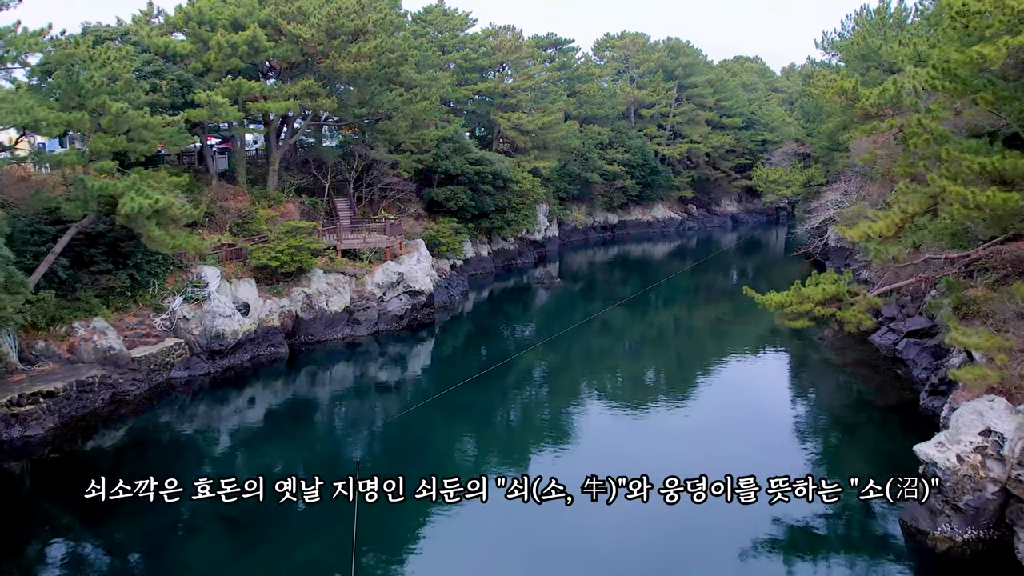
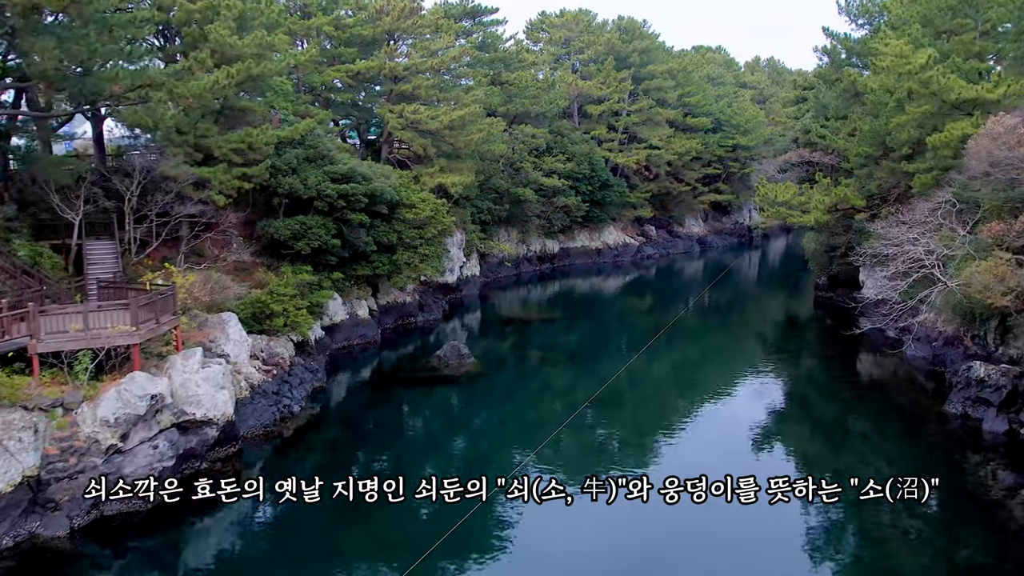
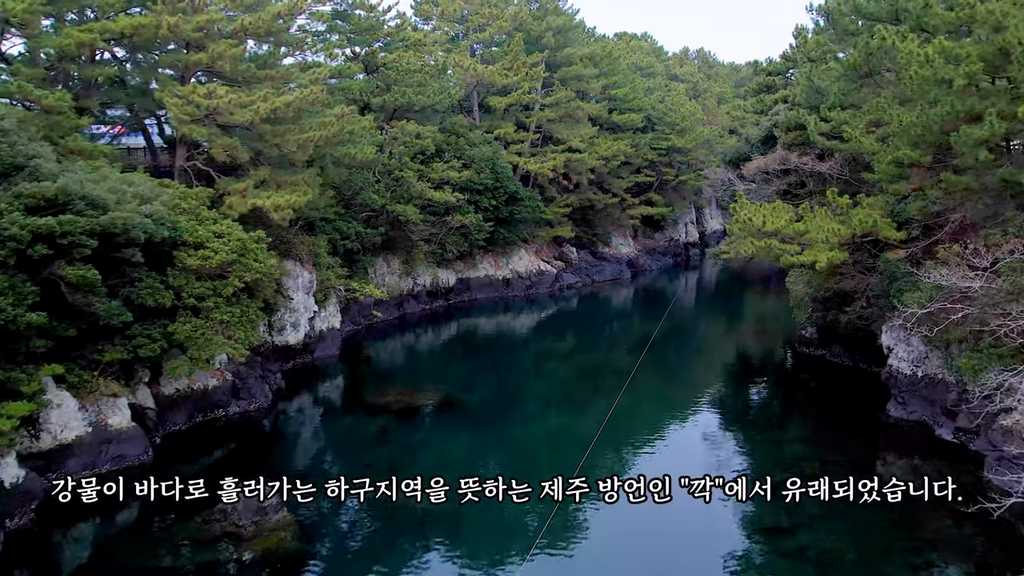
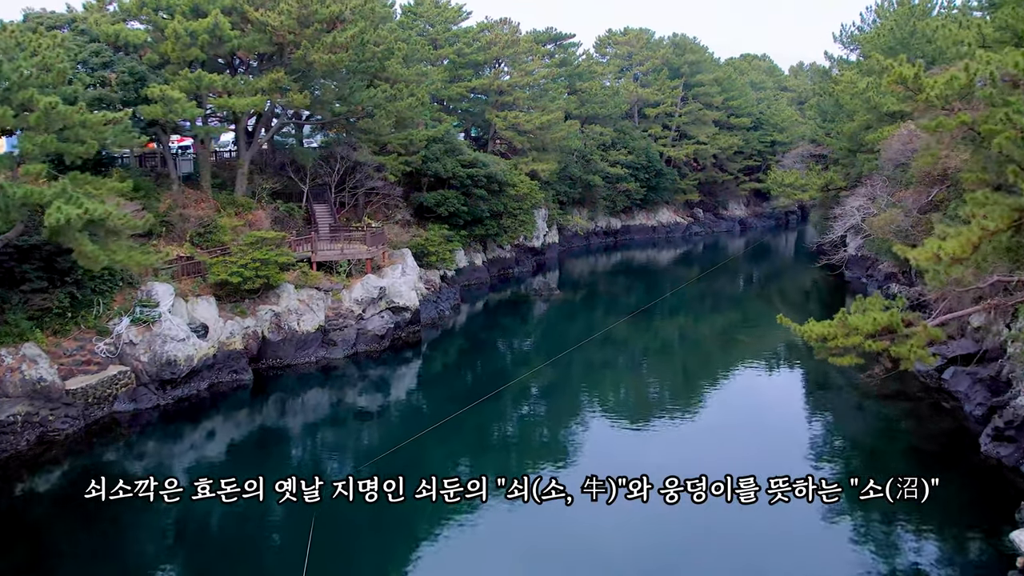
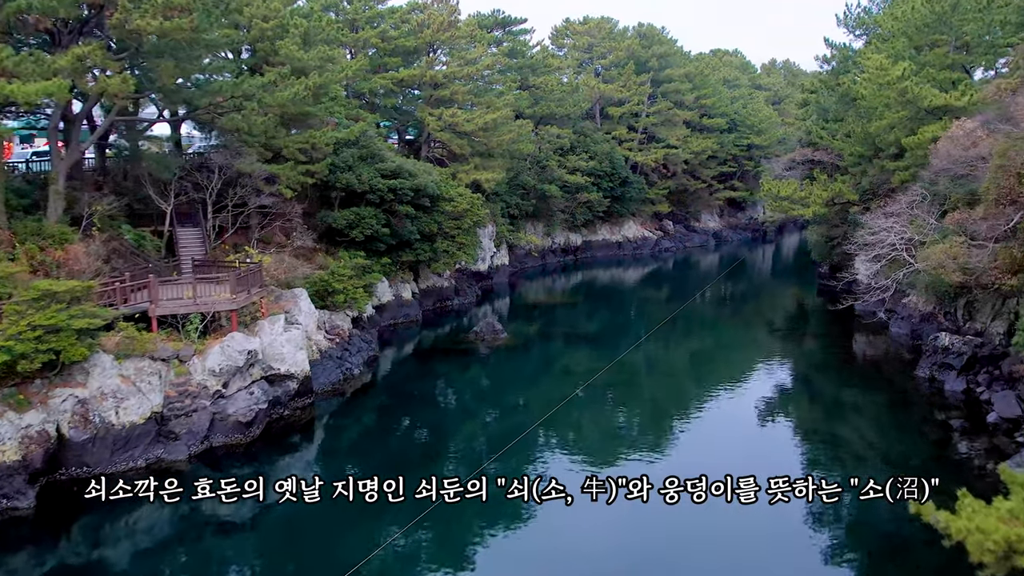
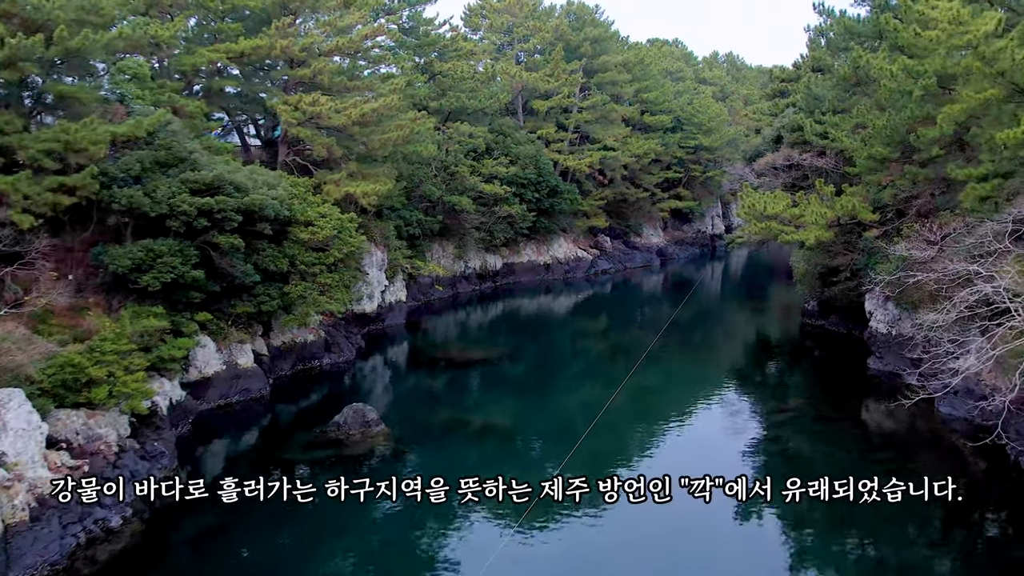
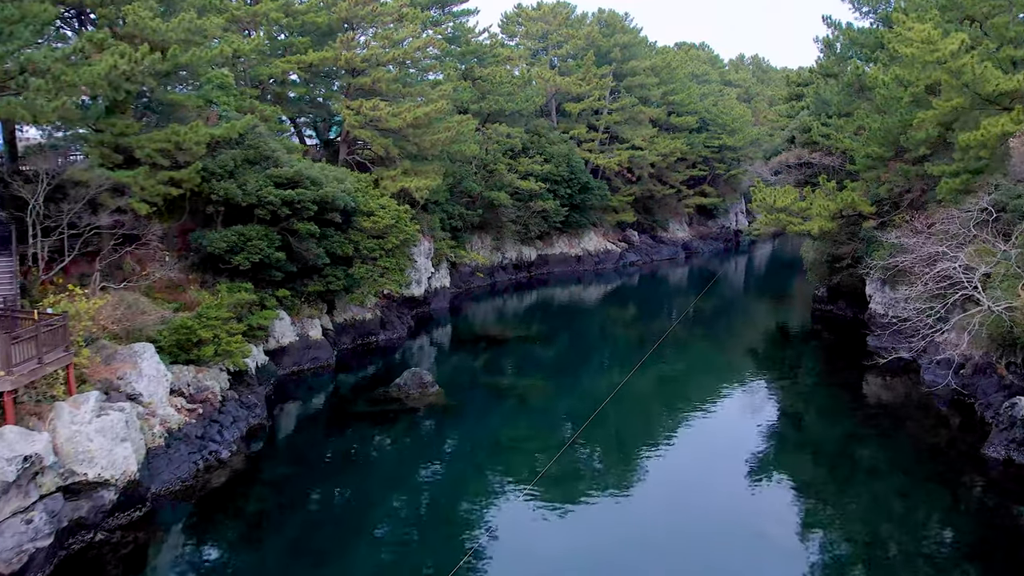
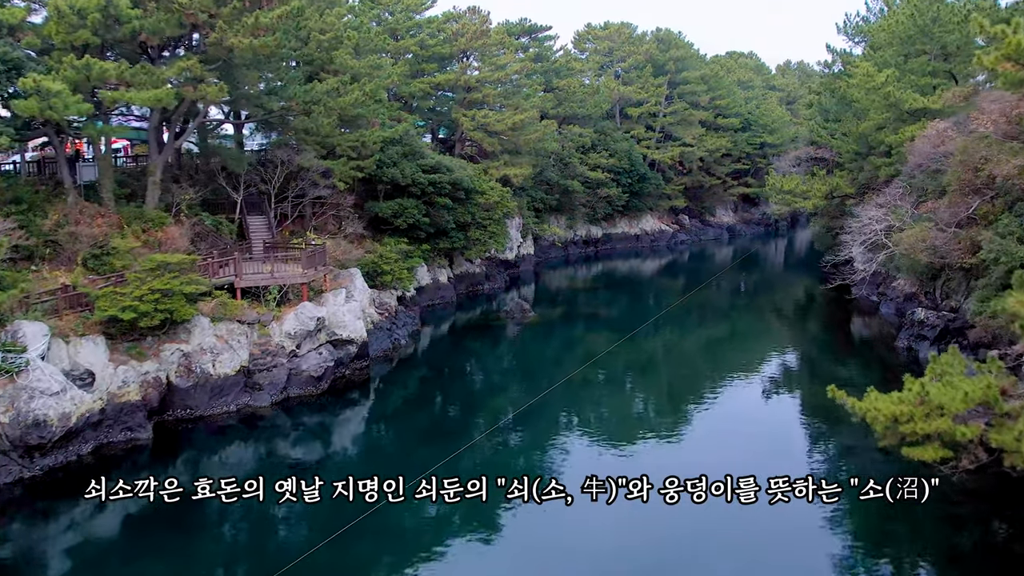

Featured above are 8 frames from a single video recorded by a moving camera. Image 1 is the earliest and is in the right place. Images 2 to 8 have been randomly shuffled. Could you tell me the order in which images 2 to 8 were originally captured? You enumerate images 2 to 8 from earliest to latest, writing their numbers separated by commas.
4, 8, 5, 2, 7, 6, 3
